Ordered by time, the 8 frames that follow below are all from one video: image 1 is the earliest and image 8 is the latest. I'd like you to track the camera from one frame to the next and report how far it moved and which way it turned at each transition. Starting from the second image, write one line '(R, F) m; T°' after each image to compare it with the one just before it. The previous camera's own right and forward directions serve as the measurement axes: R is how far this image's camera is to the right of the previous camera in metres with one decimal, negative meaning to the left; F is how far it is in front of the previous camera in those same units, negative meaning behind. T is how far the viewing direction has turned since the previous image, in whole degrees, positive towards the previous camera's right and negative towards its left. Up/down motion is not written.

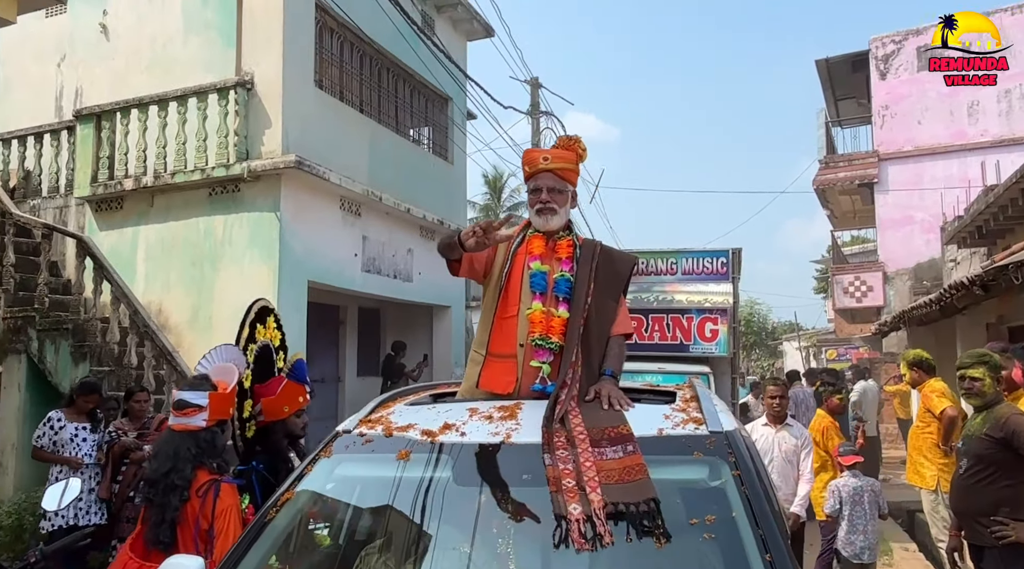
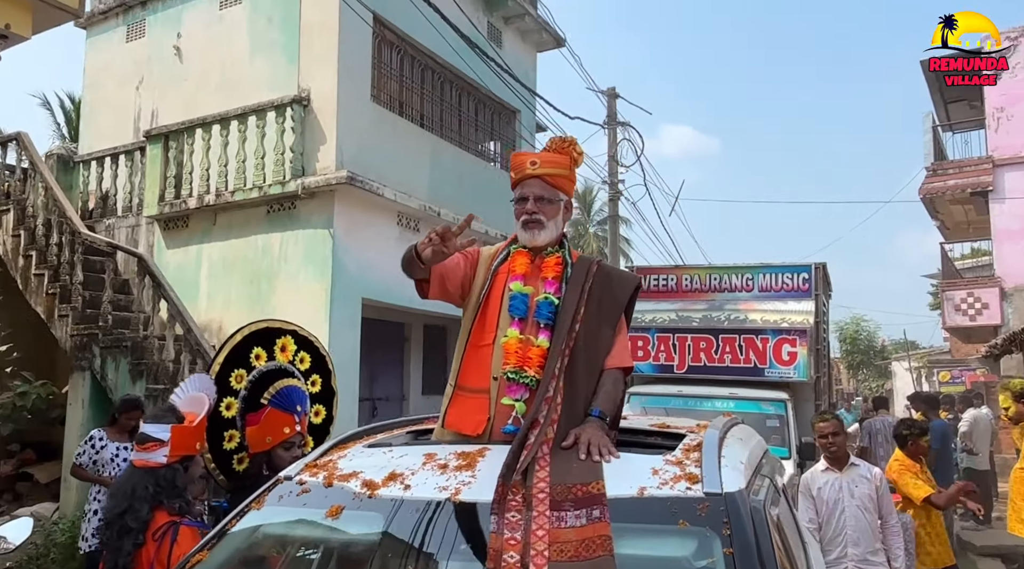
(+0.3, +0.4) m; -7°
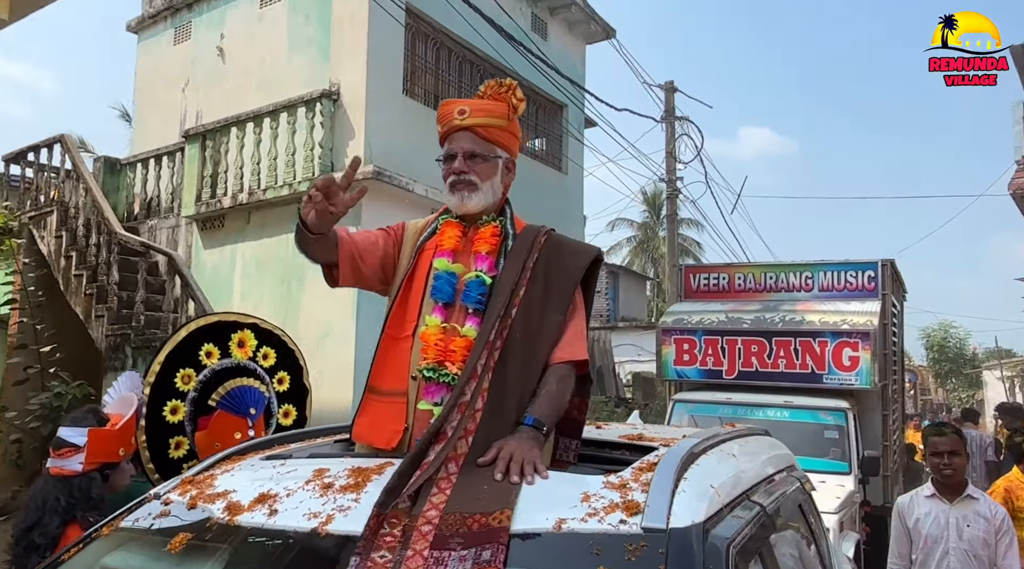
(+0.3, +0.4) m; -5°
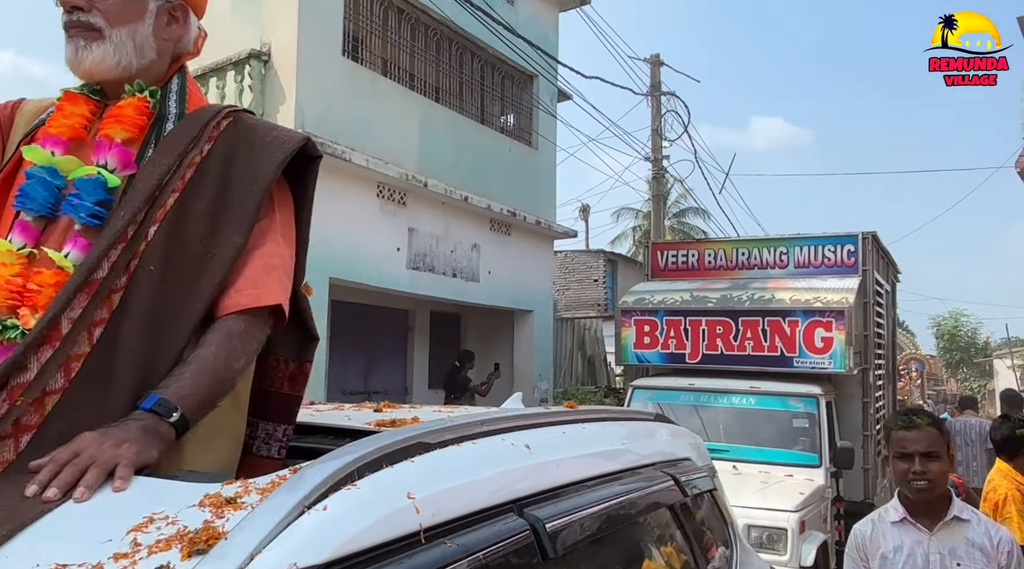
(+0.5, +0.6) m; -1°
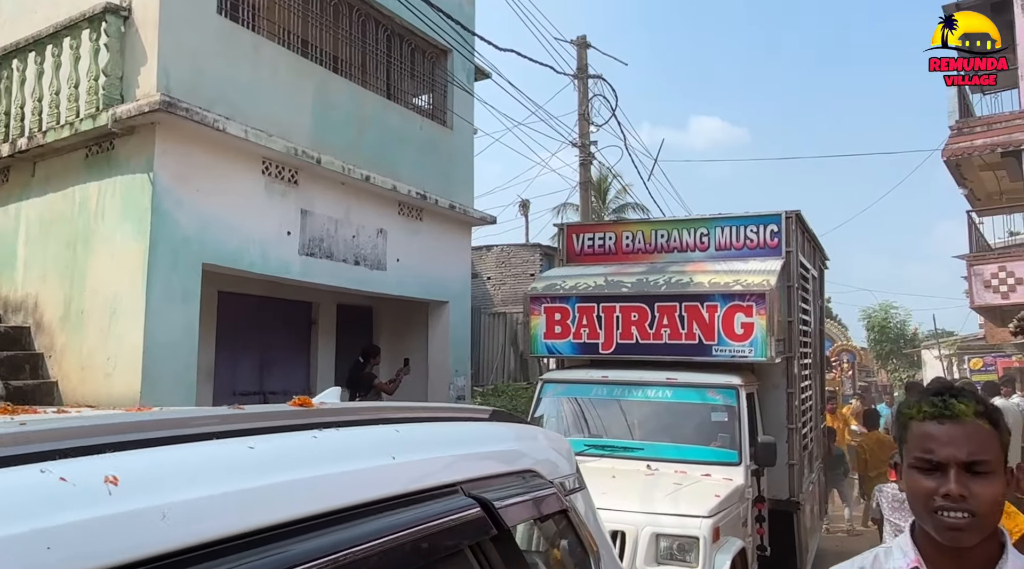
(+0.4, +0.6) m; +4°
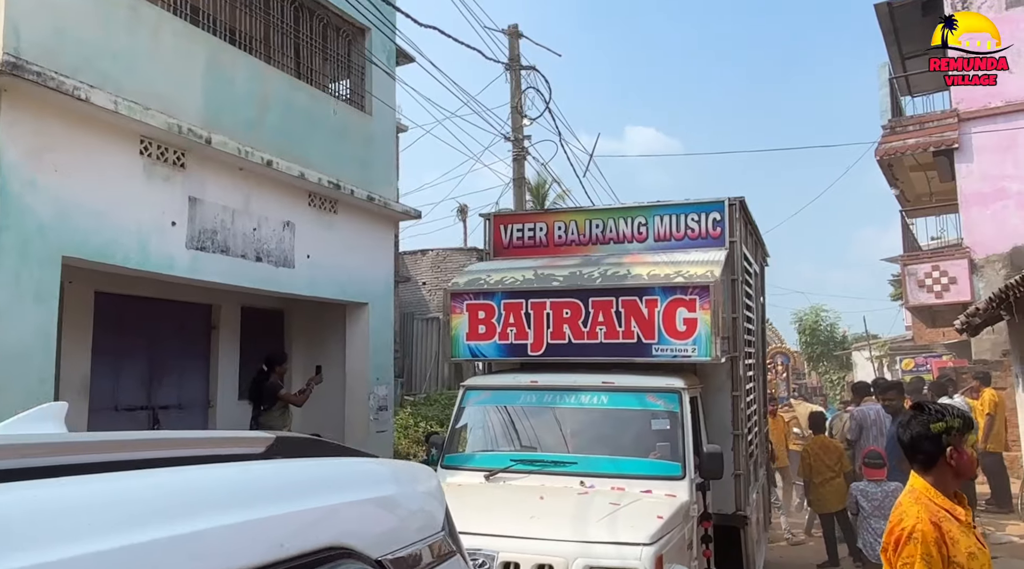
(+0.2, +0.7) m; +4°
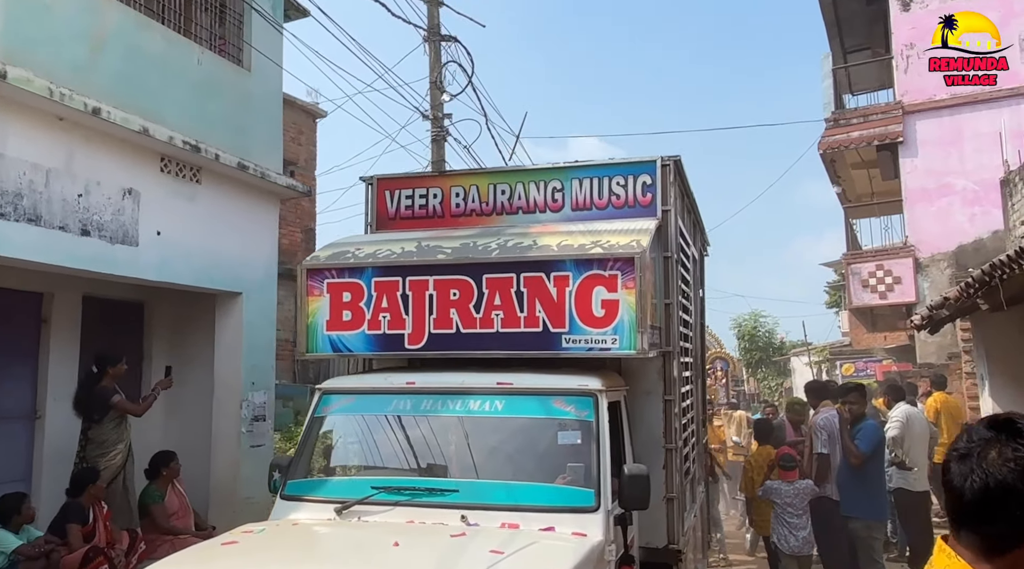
(+0.4, +1.1) m; +4°
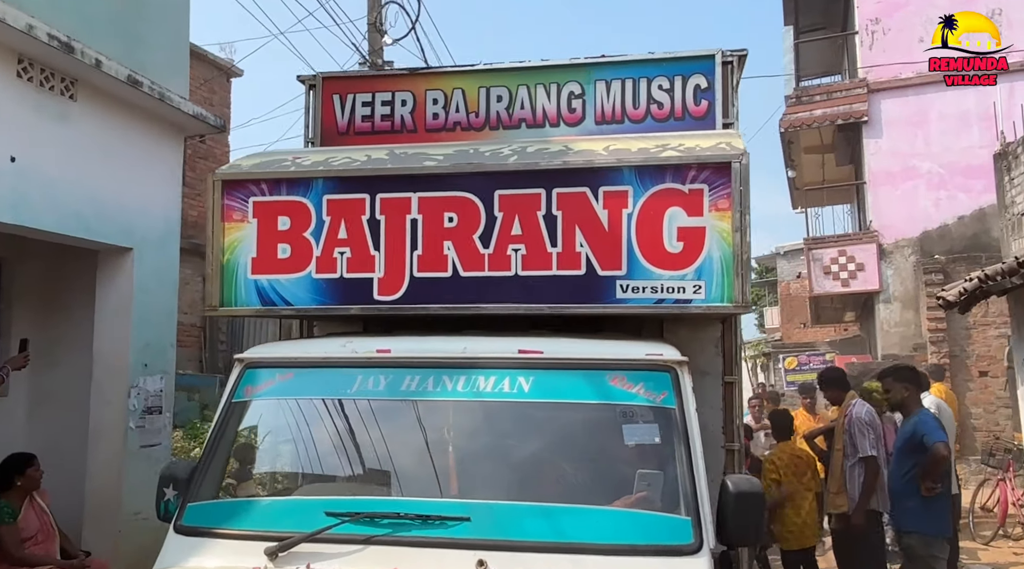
(-0.4, +1.3) m; +6°
